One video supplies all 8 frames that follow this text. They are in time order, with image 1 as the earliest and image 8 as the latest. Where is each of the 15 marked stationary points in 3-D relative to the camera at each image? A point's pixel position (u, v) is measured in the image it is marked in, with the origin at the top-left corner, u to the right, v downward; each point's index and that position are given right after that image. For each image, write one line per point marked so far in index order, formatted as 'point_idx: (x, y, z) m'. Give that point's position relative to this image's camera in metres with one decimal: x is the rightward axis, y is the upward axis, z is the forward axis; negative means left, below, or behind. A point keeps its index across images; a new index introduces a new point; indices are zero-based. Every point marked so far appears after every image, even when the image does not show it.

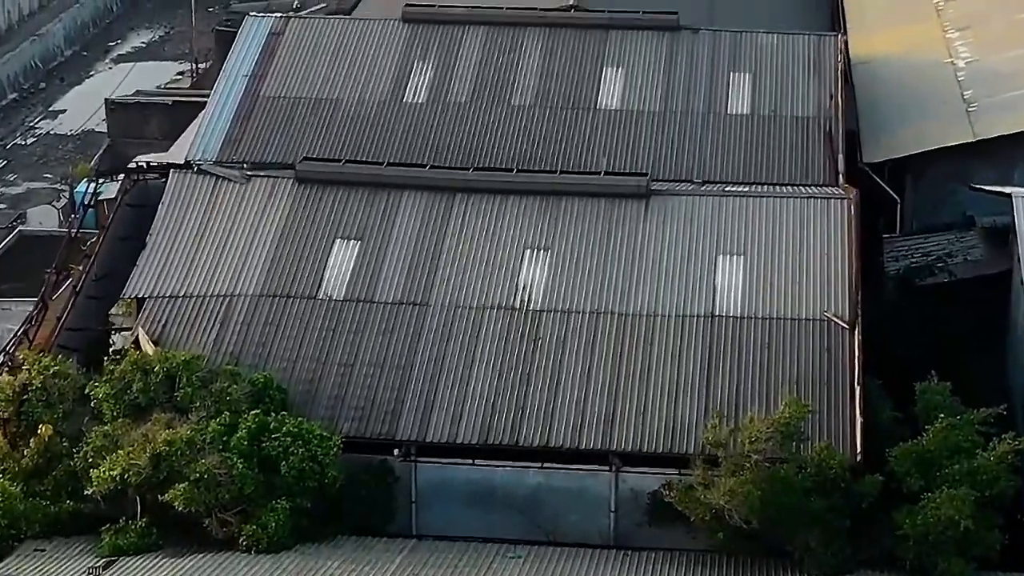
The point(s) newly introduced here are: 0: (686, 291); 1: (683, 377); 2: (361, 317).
0: (+1.6, 0.0, +19.7) m
1: (+1.5, -0.8, +18.6) m
2: (-1.3, -0.3, +19.5) m
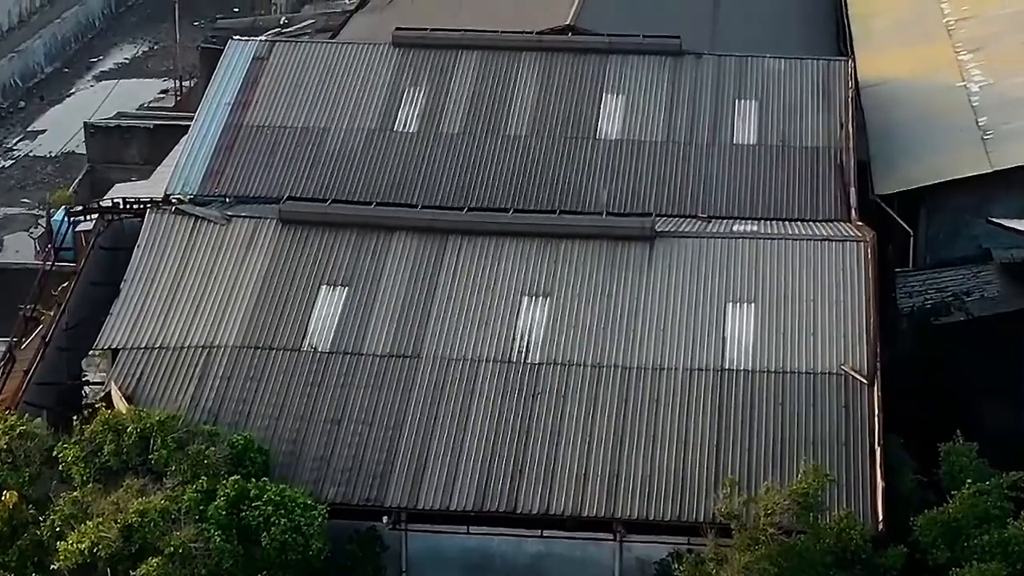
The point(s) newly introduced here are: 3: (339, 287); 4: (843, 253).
0: (+1.6, -0.5, +18.5) m
1: (+1.4, -1.2, +17.4) m
2: (-1.4, -0.7, +18.3) m
3: (-1.5, 0.0, +19.4) m
4: (+3.0, +0.3, +19.6) m
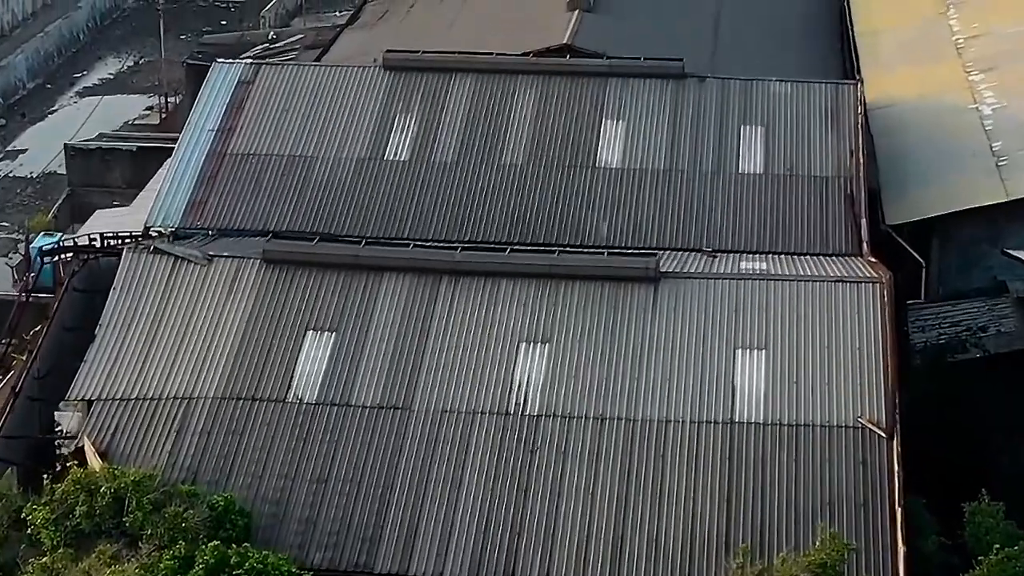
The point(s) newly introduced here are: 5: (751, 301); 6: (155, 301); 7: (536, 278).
0: (+1.5, -0.8, +17.5) m
1: (+1.4, -1.6, +16.4) m
2: (-1.4, -1.1, +17.3) m
3: (-1.6, -0.4, +18.4) m
4: (+3.0, -0.1, +18.6) m
5: (+2.1, -0.1, +18.6) m
6: (-3.1, -0.1, +18.9) m
7: (+0.2, +0.1, +19.0) m
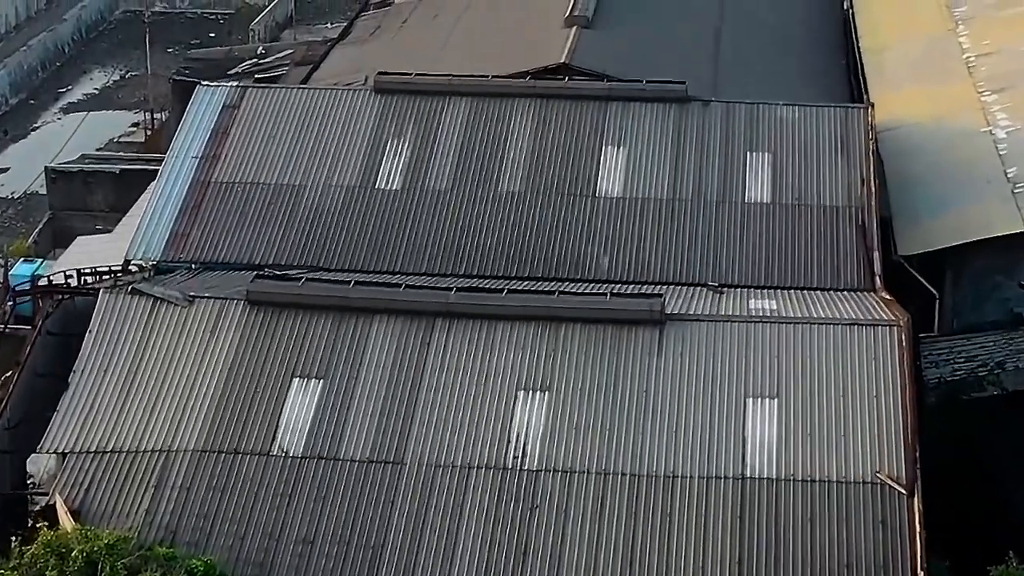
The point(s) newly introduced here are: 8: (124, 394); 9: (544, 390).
0: (+1.5, -1.2, +16.5) m
1: (+1.4, -1.9, +15.4) m
2: (-1.4, -1.4, +16.3) m
3: (-1.6, -0.7, +17.4) m
4: (+2.9, -0.4, +17.7) m
5: (+2.0, -0.5, +17.7) m
6: (-3.1, -0.5, +17.9) m
7: (+0.2, -0.3, +18.0) m
8: (-3.1, -0.8, +17.4) m
9: (+0.3, -0.8, +17.2) m
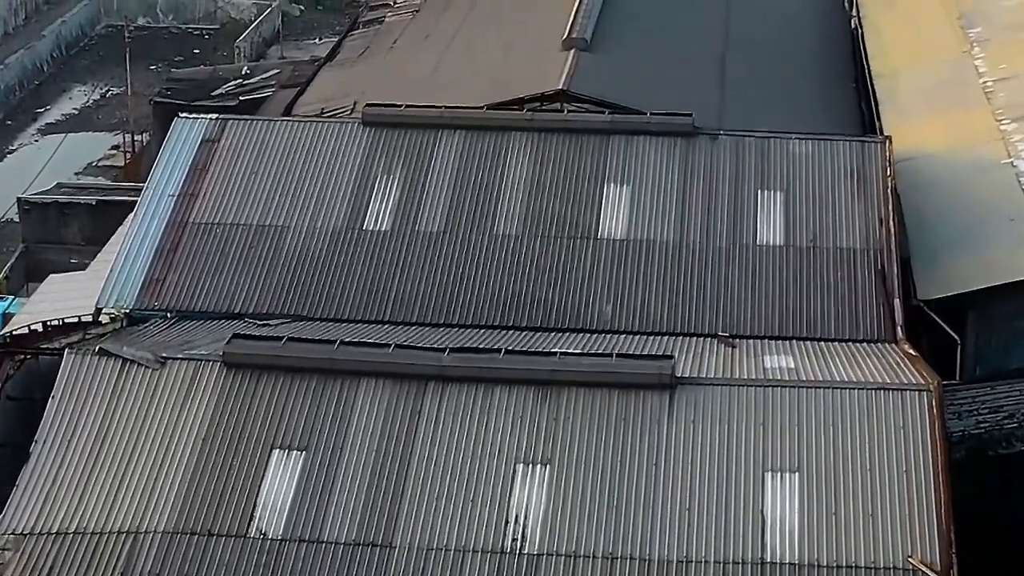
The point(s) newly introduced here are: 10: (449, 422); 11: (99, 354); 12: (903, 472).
0: (+1.5, -1.7, +15.2) m
1: (+1.4, -2.4, +14.1) m
2: (-1.4, -1.9, +14.9) m
3: (-1.6, -1.2, +16.0) m
4: (+2.9, -0.9, +16.3) m
5: (+2.0, -0.9, +16.3) m
6: (-3.1, -0.9, +16.6) m
7: (+0.2, -0.7, +16.6) m
8: (-3.1, -1.3, +16.0) m
9: (+0.2, -1.3, +15.9) m
10: (-0.5, -1.0, +16.3) m
11: (-3.3, -0.5, +17.2) m
12: (+2.8, -1.3, +15.6) m
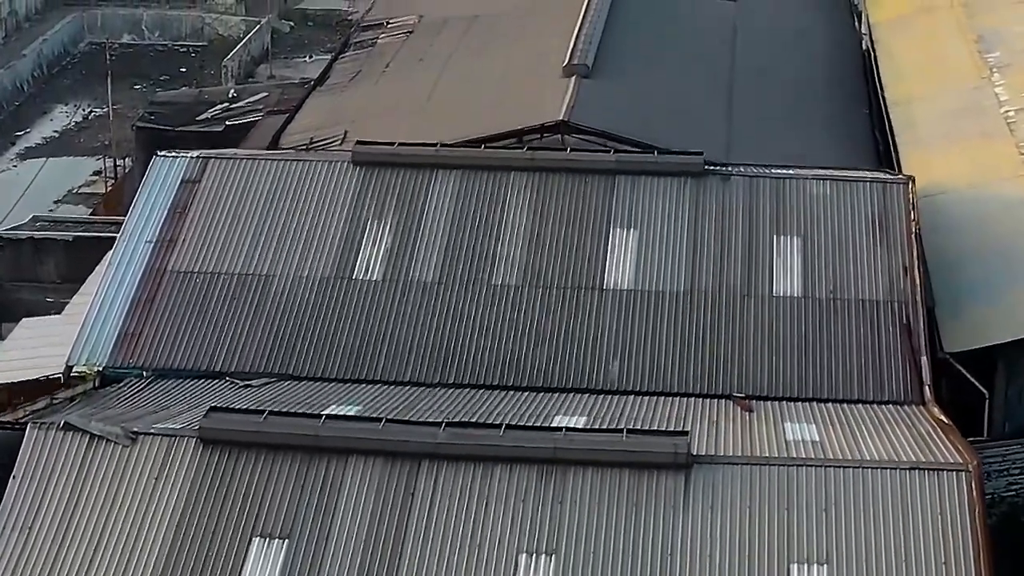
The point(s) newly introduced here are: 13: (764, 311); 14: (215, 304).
0: (+1.5, -2.2, +13.9) m
1: (+1.4, -2.9, +12.7) m
2: (-1.4, -2.4, +13.6) m
3: (-1.6, -1.7, +14.7) m
4: (+2.9, -1.4, +15.0) m
5: (+2.0, -1.4, +15.0) m
6: (-3.1, -1.4, +15.2) m
7: (+0.2, -1.2, +15.3) m
8: (-3.1, -1.8, +14.7) m
9: (+0.3, -1.8, +14.5) m
10: (-0.5, -1.5, +14.9) m
11: (-3.3, -1.0, +15.9) m
12: (+2.8, -1.8, +14.3) m
13: (+2.3, -0.2, +19.6) m
14: (-2.7, -0.1, +19.8) m
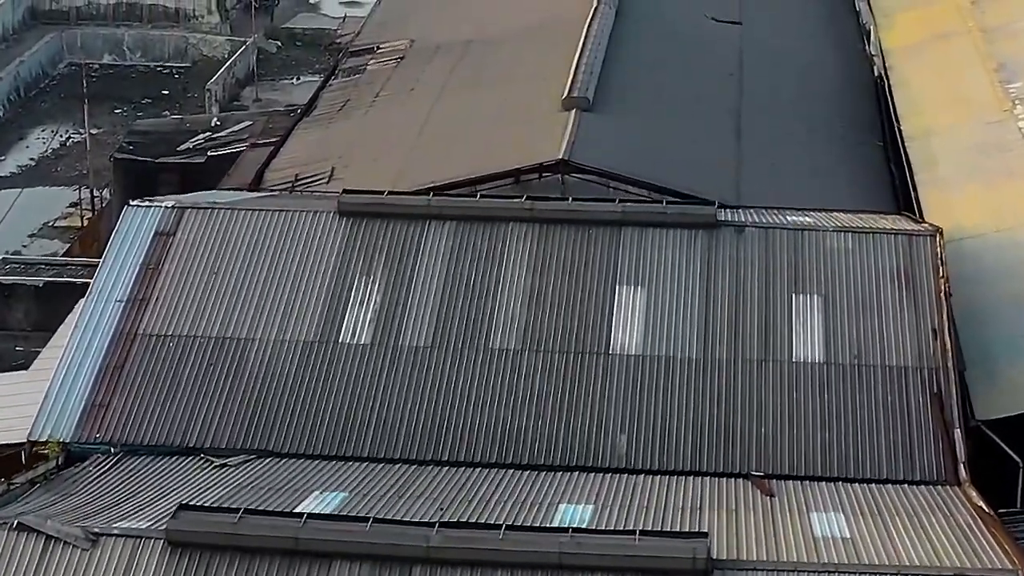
0: (+1.5, -2.7, +12.4) m
1: (+1.4, -3.5, +11.3) m
2: (-1.4, -3.0, +12.1) m
3: (-1.6, -2.3, +13.2) m
4: (+2.9, -1.9, +13.5) m
5: (+2.0, -2.0, +13.5) m
6: (-3.1, -2.0, +13.7) m
7: (+0.2, -1.8, +13.8) m
8: (-3.1, -2.4, +13.2) m
9: (+0.3, -2.3, +13.0) m
10: (-0.5, -2.0, +13.5) m
11: (-3.3, -1.6, +14.4) m
12: (+2.8, -2.4, +12.8) m
13: (+2.3, -0.7, +18.2) m
14: (-2.7, -0.7, +18.4) m
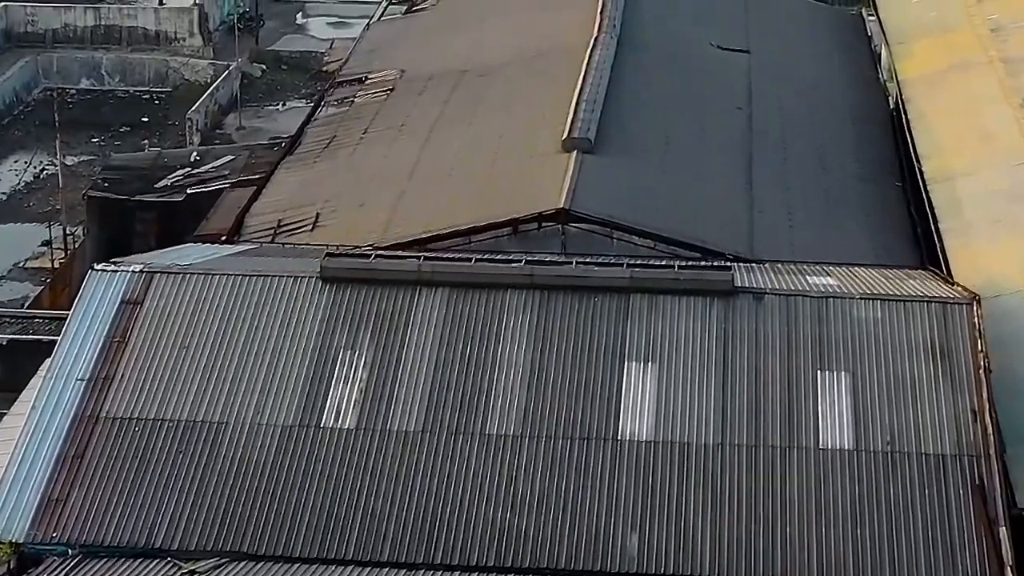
0: (+1.5, -3.3, +10.7) m
1: (+1.5, -4.1, +9.6) m
2: (-1.4, -3.6, +10.4) m
3: (-1.6, -2.9, +11.5) m
4: (+3.0, -2.6, +11.9) m
5: (+2.0, -2.6, +11.9) m
6: (-3.1, -2.6, +12.1) m
7: (+0.2, -2.4, +12.2) m
8: (-3.1, -3.0, +11.5) m
9: (+0.3, -2.9, +11.4) m
10: (-0.5, -2.7, +11.8) m
11: (-3.3, -2.2, +12.7) m
12: (+2.9, -3.0, +11.2) m
13: (+2.3, -1.4, +16.5) m
14: (-2.7, -1.3, +16.7) m
